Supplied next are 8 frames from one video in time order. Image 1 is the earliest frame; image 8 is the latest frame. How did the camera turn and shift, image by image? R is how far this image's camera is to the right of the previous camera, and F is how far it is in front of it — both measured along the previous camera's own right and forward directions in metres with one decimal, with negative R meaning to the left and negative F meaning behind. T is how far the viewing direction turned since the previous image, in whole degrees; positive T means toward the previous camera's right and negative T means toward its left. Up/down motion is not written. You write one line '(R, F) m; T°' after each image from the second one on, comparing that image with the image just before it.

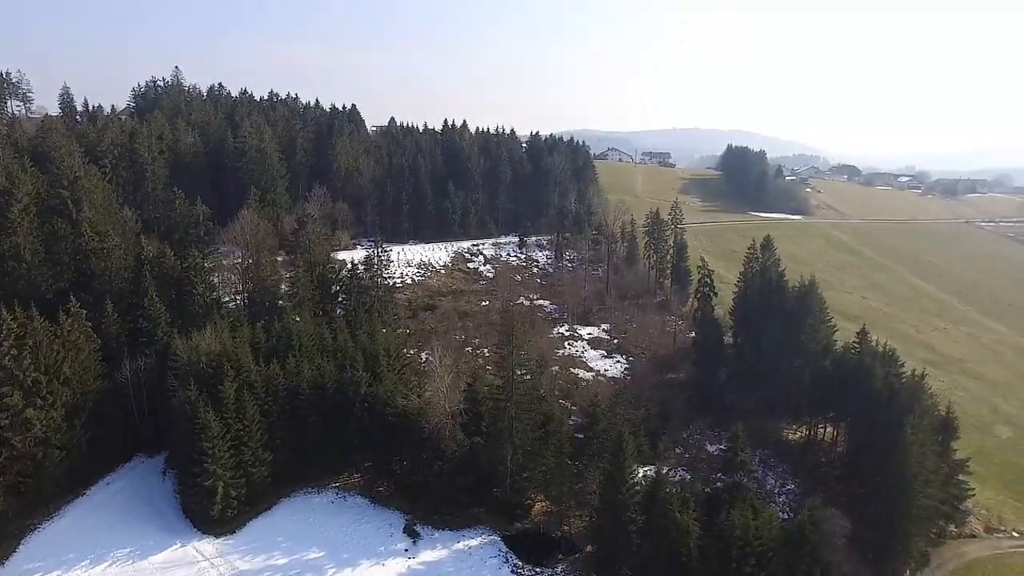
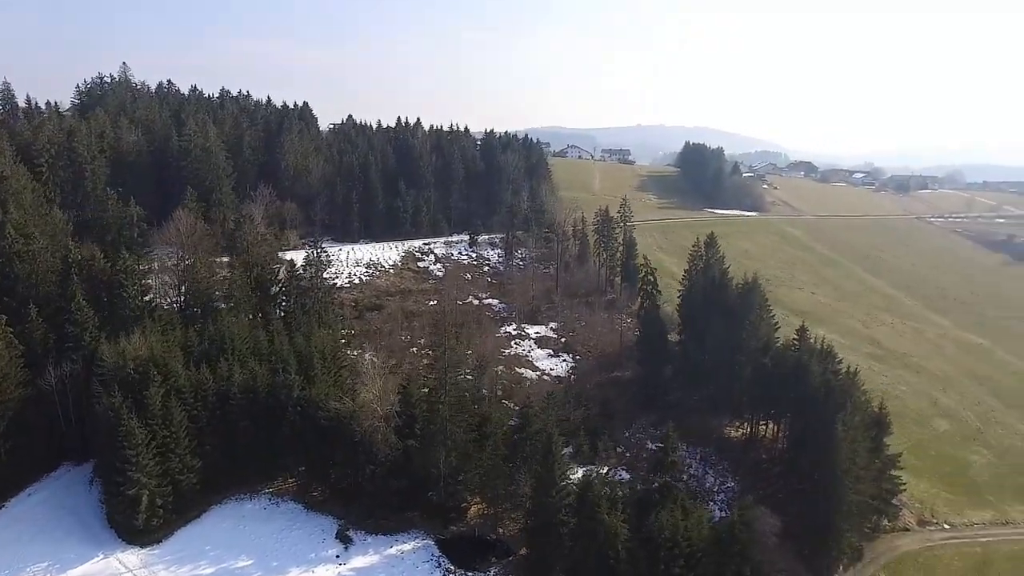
(+1.1, +0.3) m; +2°
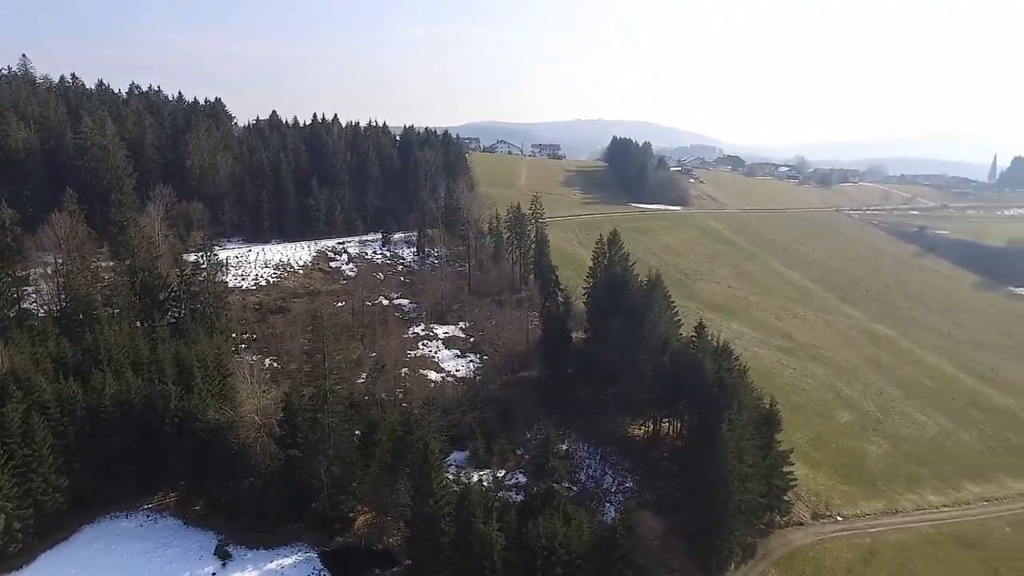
(+1.9, +0.6) m; +4°
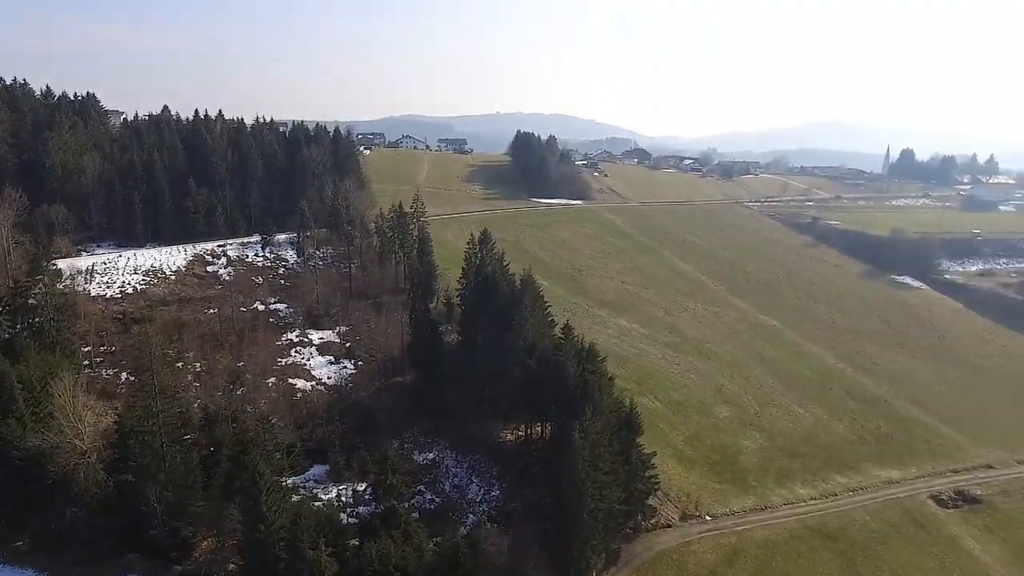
(+2.4, +1.0) m; +5°
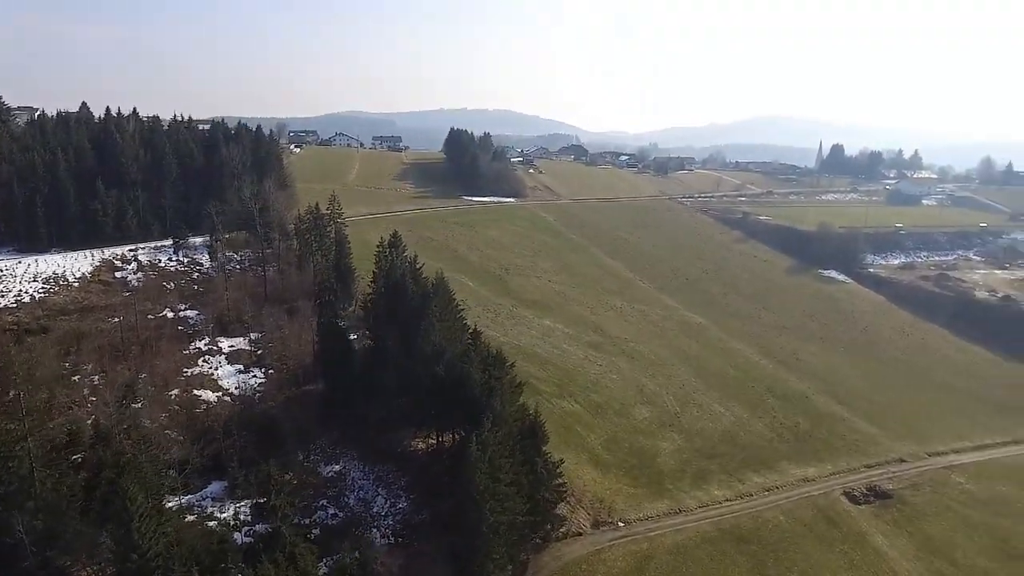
(+1.5, +0.8) m; +4°
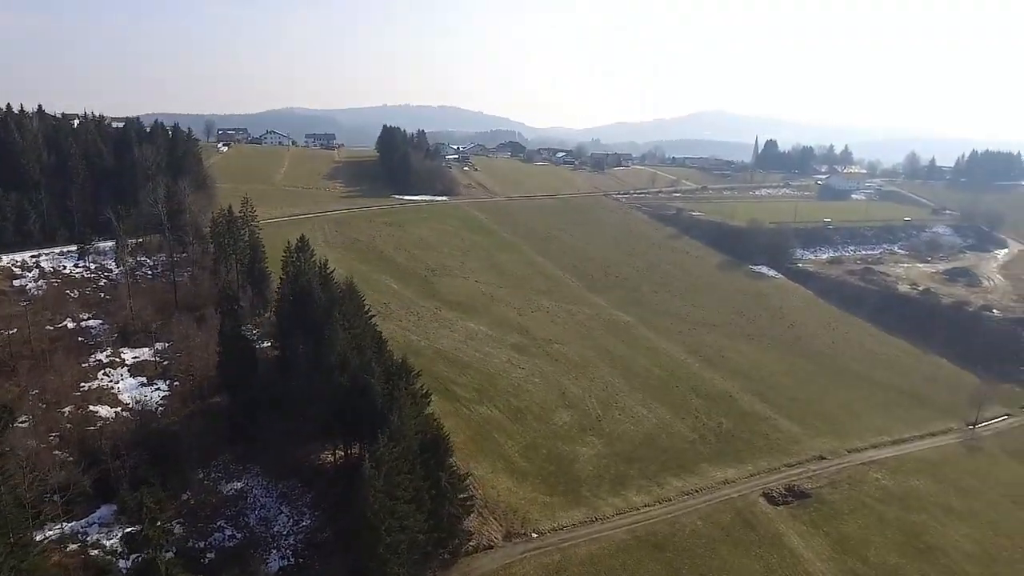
(+1.5, +0.9) m; +4°
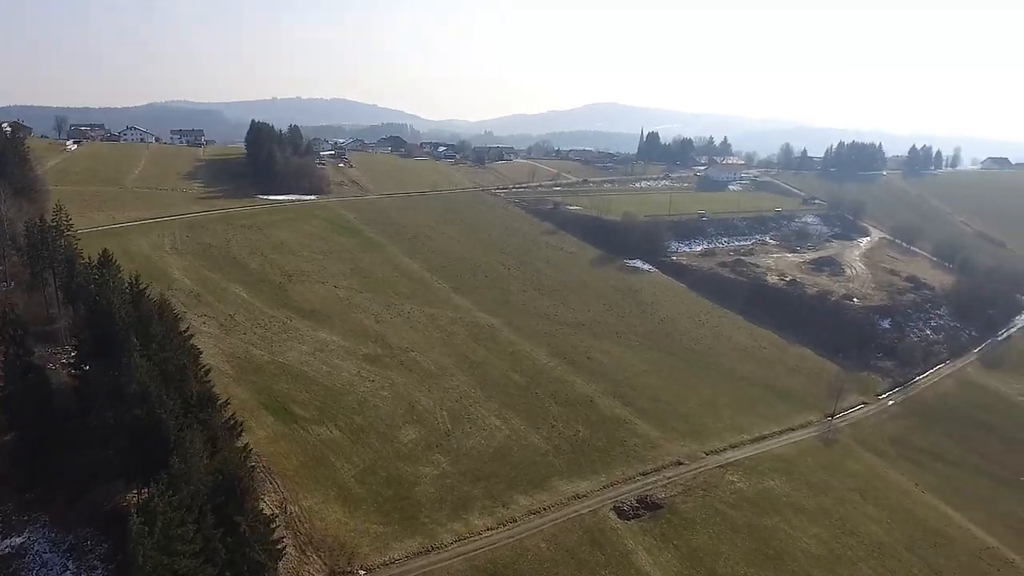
(+2.7, +2.1) m; +7°
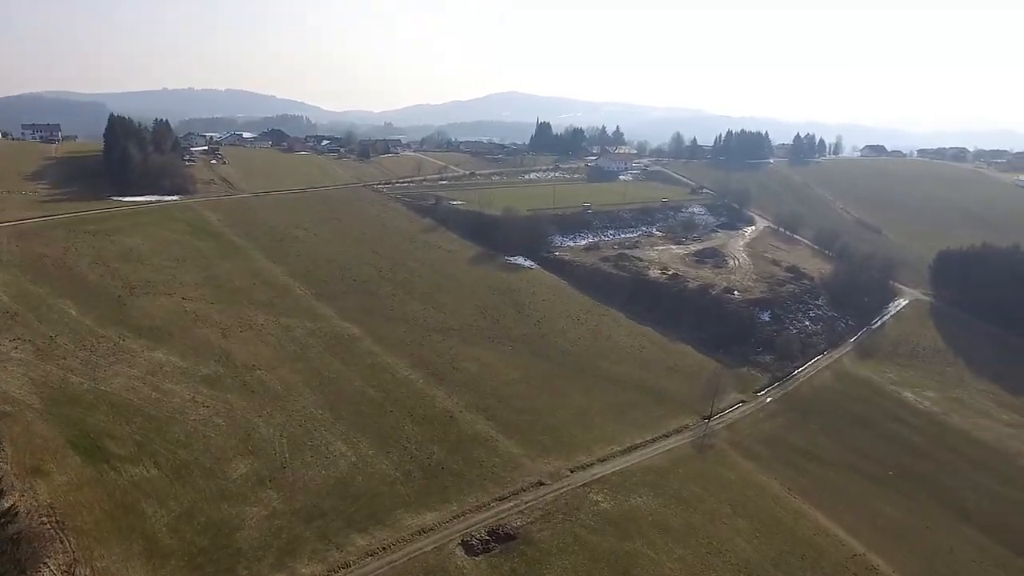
(+2.9, +2.9) m; +6°
